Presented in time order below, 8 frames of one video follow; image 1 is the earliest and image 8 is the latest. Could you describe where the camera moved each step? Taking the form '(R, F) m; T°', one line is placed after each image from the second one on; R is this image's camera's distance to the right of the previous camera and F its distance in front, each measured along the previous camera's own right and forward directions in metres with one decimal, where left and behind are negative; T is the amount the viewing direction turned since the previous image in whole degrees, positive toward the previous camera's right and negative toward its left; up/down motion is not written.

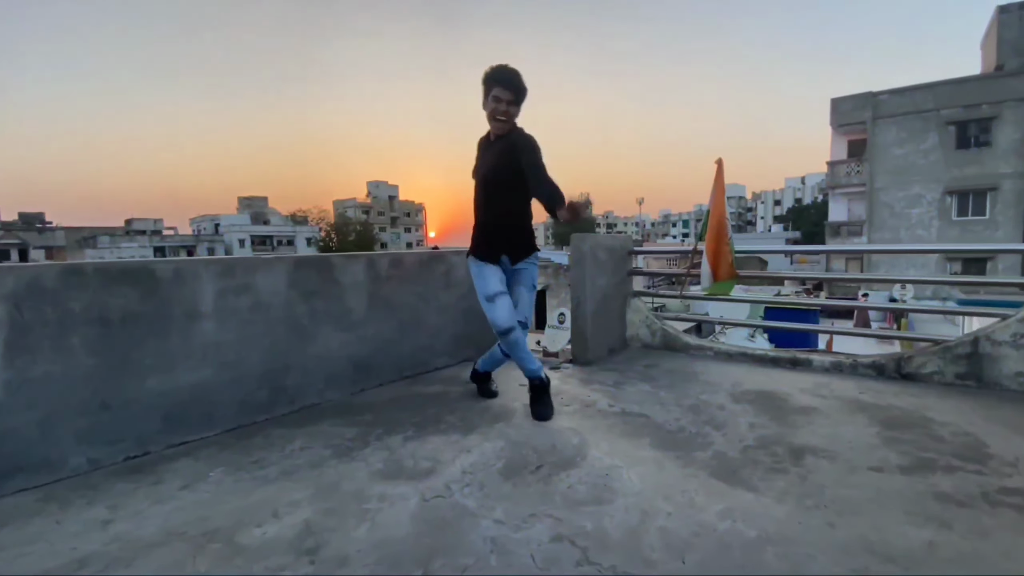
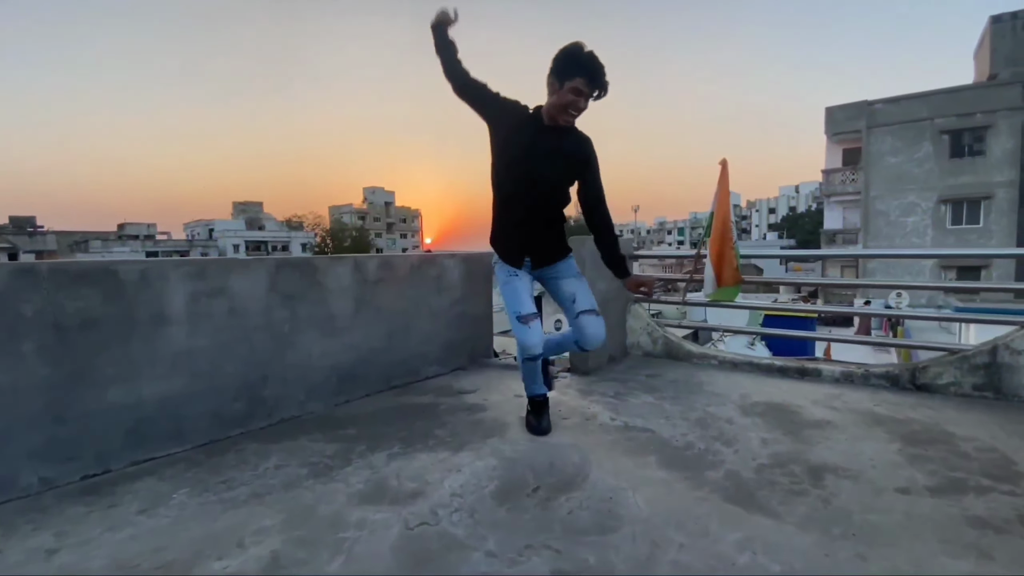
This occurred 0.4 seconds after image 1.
(0.0, +0.1) m; +1°
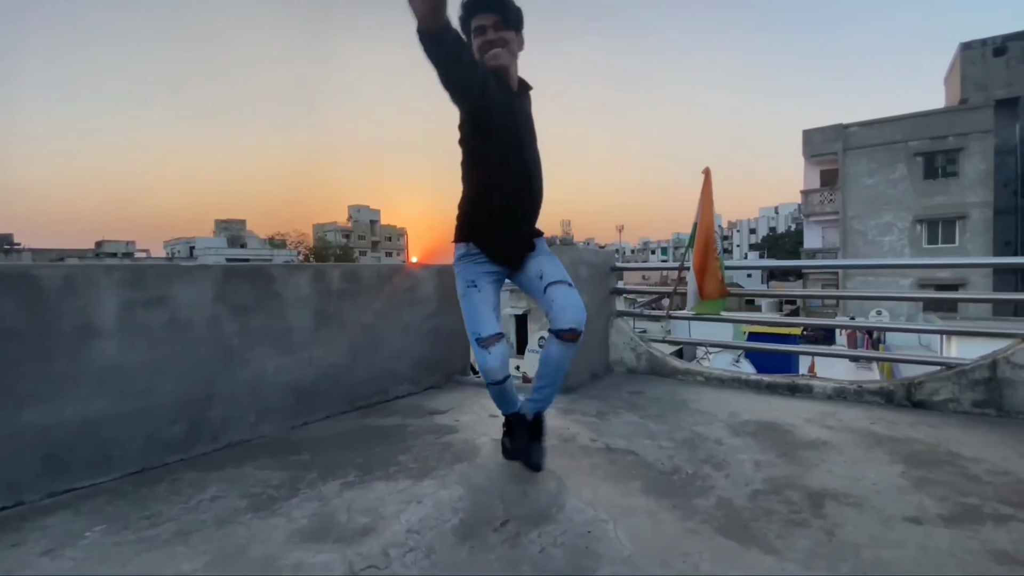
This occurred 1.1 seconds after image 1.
(+0.1, +0.2) m; +2°
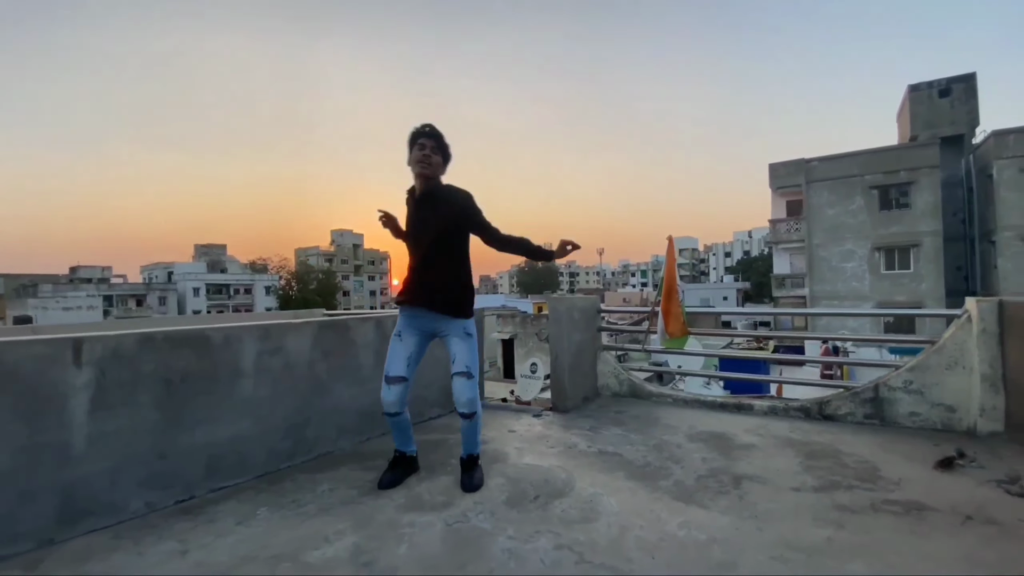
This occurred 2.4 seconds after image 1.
(-0.2, -0.8) m; +2°
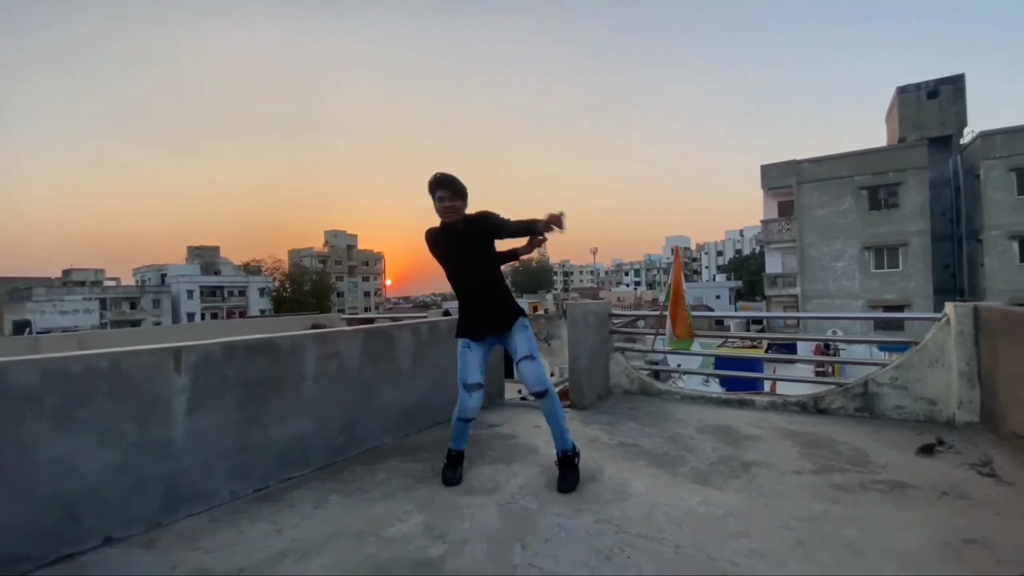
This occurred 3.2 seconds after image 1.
(-0.2, -0.3) m; +1°
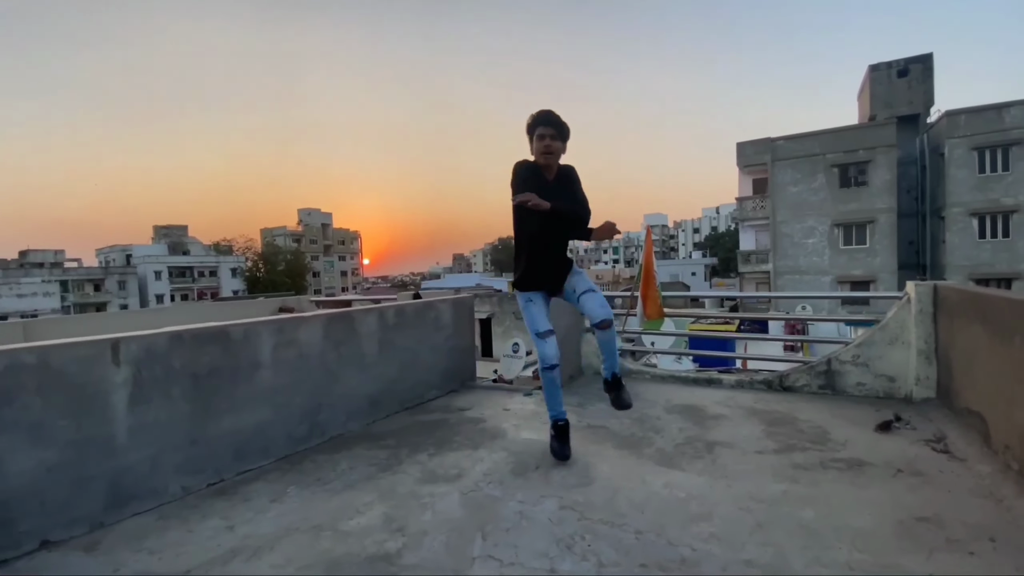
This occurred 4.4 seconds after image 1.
(+0.1, +0.1) m; +2°
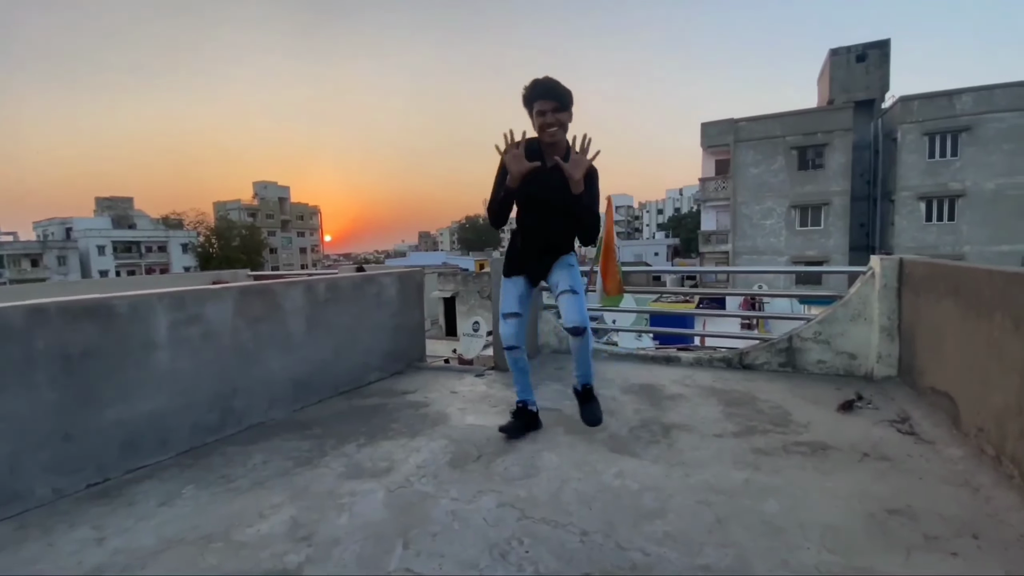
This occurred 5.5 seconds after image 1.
(+0.1, +0.3) m; +4°
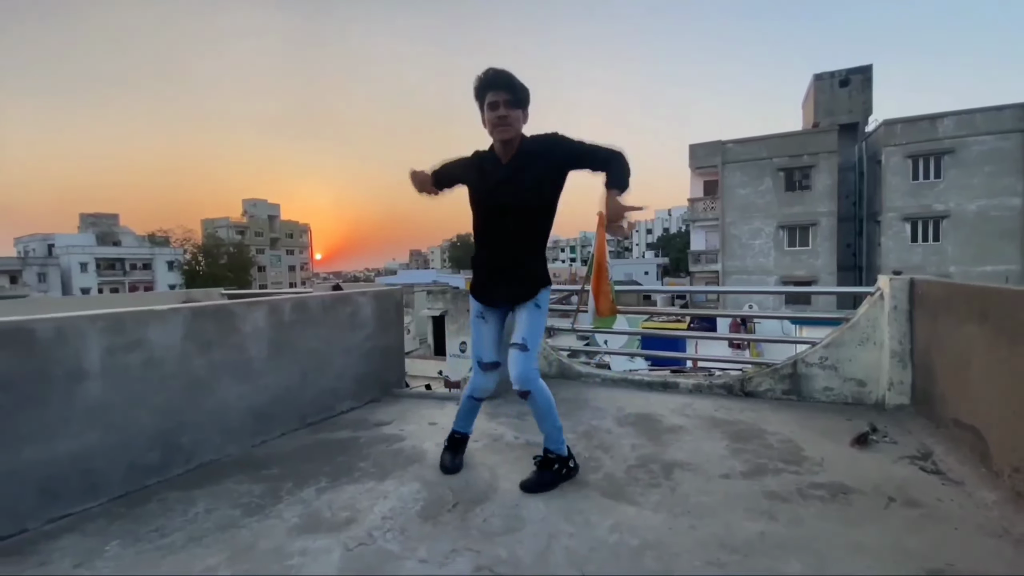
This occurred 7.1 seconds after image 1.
(0.0, +0.2) m; +1°
